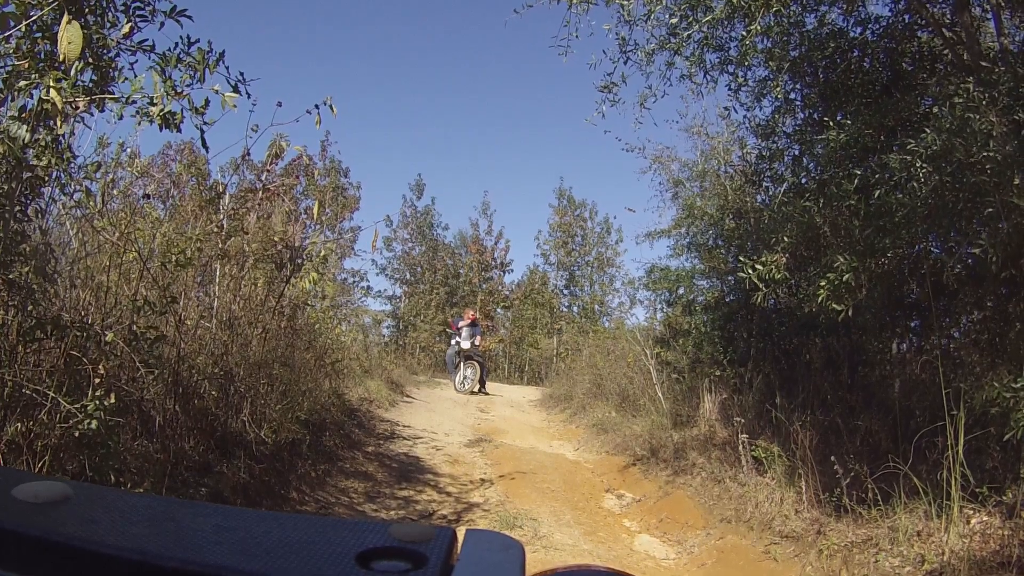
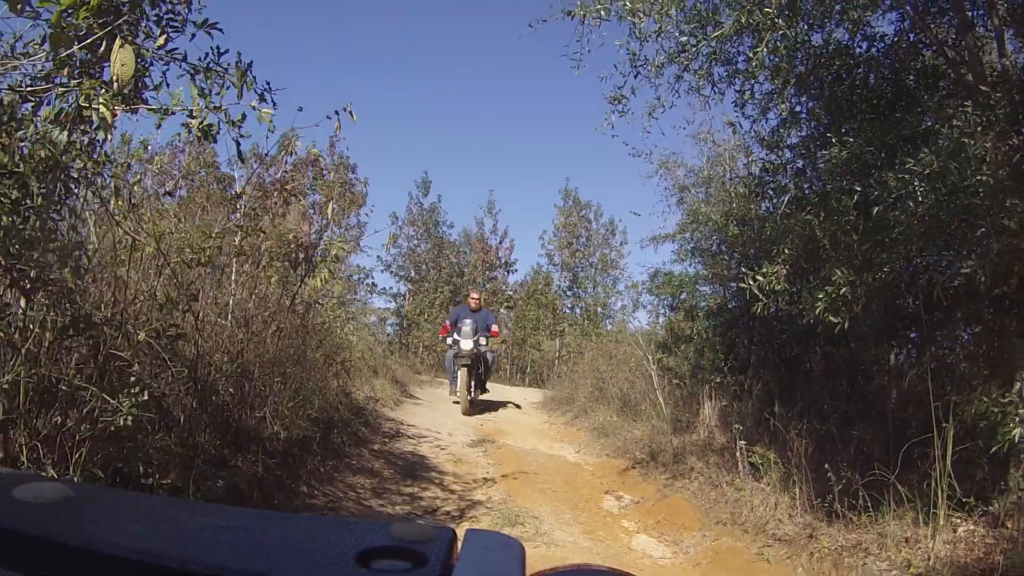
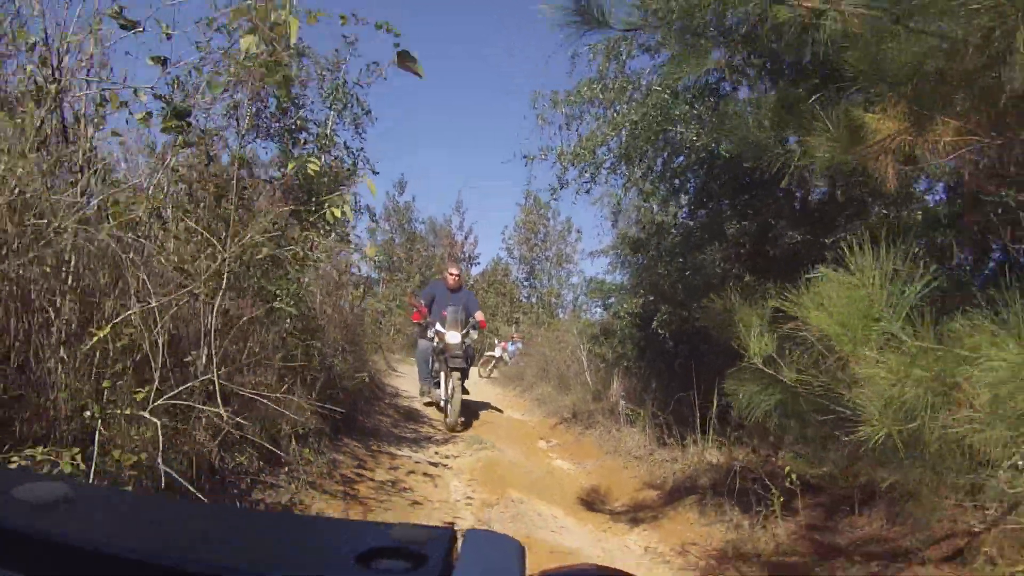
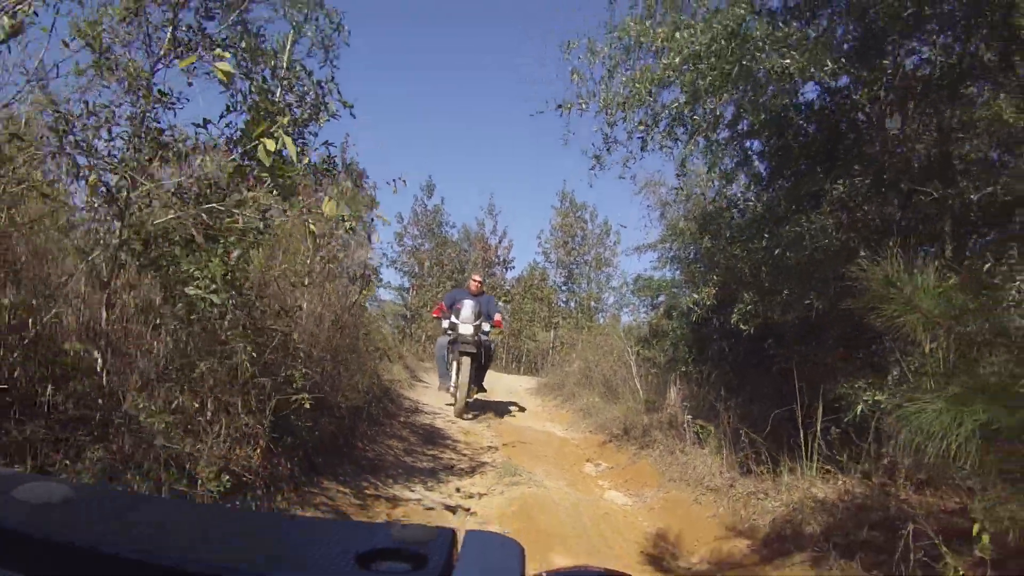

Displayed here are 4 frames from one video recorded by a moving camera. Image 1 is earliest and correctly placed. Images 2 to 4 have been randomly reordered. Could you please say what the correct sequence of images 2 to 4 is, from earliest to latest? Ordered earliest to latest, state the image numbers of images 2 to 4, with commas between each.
2, 4, 3
